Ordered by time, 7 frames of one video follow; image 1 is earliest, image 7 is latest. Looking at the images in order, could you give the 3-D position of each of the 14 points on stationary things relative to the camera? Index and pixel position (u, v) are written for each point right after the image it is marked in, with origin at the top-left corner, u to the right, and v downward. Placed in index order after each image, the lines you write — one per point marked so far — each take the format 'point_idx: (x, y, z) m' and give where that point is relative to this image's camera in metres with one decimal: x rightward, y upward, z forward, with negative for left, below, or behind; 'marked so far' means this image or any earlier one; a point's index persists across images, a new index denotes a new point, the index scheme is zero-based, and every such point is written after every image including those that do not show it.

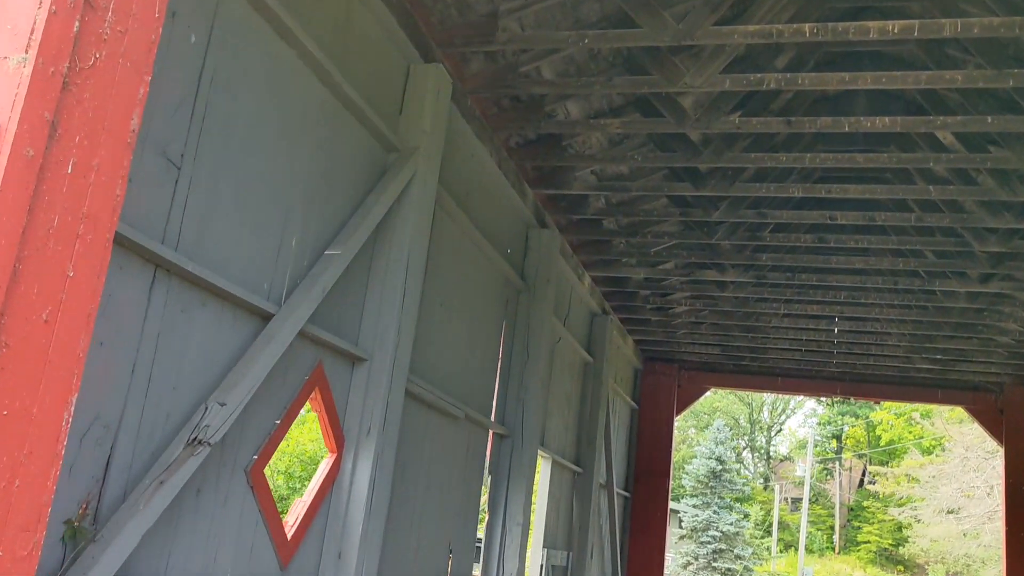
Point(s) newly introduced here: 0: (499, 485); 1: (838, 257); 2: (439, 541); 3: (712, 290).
0: (-0.1, -0.8, +4.8) m
1: (+1.6, +0.2, +5.6) m
2: (-0.3, -0.9, +4.1) m
3: (+1.1, 0.0, +6.4) m
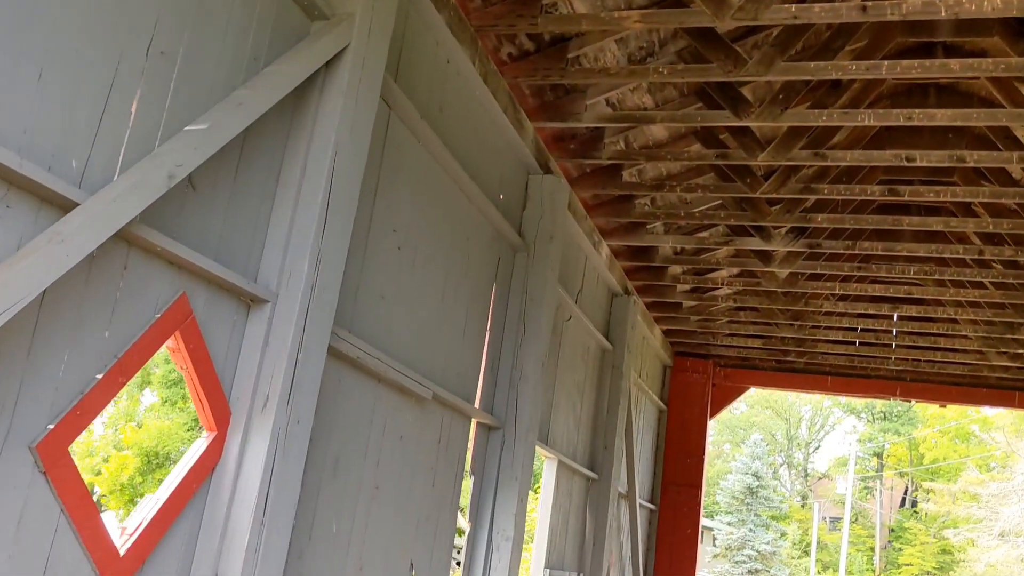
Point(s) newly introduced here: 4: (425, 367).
0: (-0.1, -0.7, +3.9) m
1: (+1.6, +0.3, +4.6) m
2: (-0.3, -0.7, +3.1) m
3: (+1.1, +0.1, +5.4) m
4: (-0.2, -0.2, +3.3) m
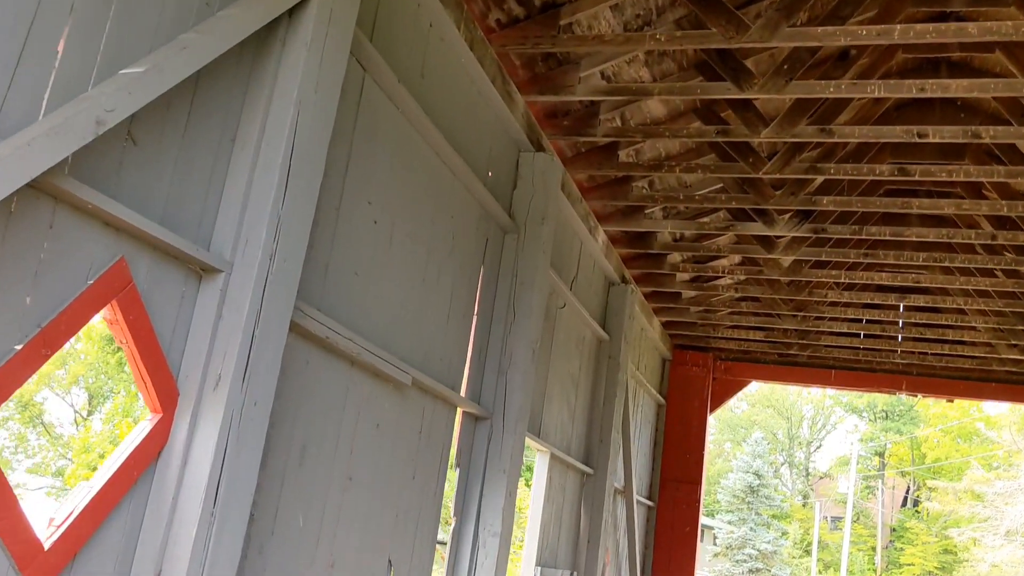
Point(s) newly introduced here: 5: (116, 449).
0: (-0.1, -0.6, +3.6) m
1: (+1.6, +0.3, +4.3) m
2: (-0.4, -0.7, +2.9) m
3: (+1.1, +0.2, +5.2) m
4: (-0.3, -0.2, +3.0) m
5: (-0.7, -0.3, +1.9) m
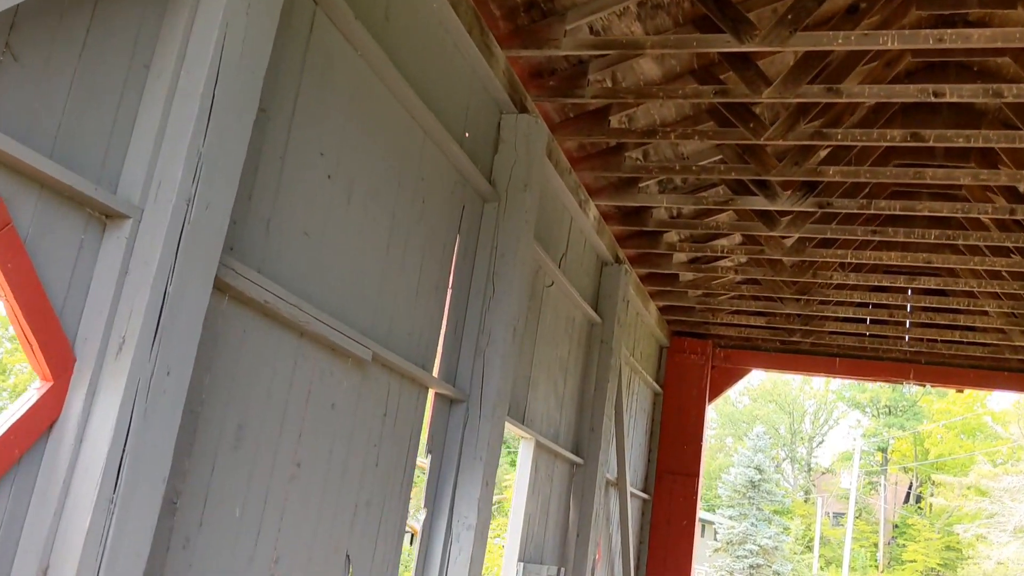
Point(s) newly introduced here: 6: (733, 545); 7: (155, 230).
0: (-0.2, -0.5, +3.3) m
1: (+1.5, +0.4, +4.0) m
2: (-0.4, -0.6, +2.6) m
3: (+1.1, +0.3, +4.9) m
4: (-0.3, -0.1, +2.7) m
5: (-0.7, -0.2, +1.6) m
6: (+3.6, -4.2, +18.7) m
7: (-0.6, +0.1, +1.8) m
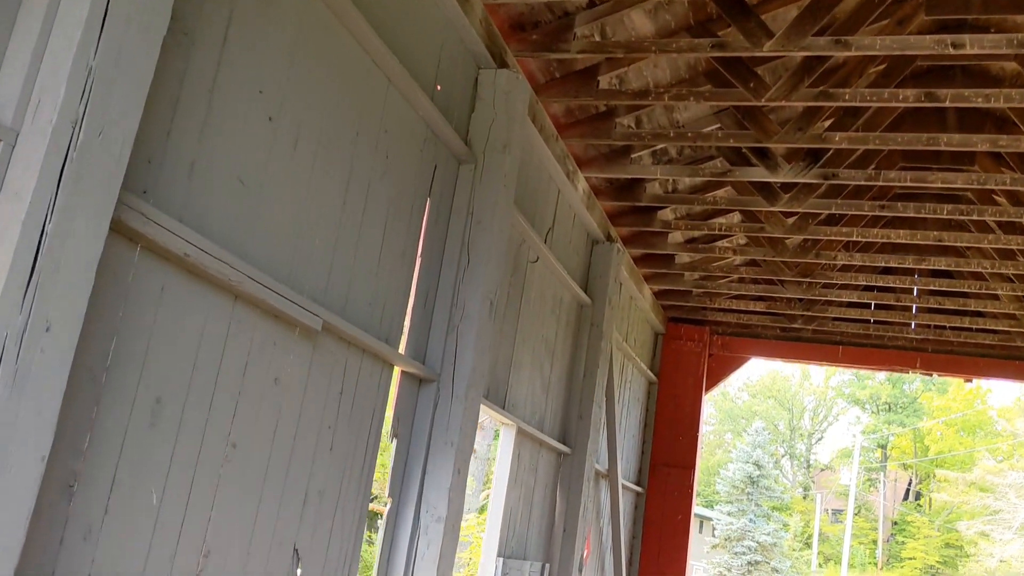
0: (-0.3, -0.5, +3.0) m
1: (+1.4, +0.5, +3.7) m
2: (-0.5, -0.5, +2.3) m
3: (+1.0, +0.3, +4.5) m
4: (-0.4, 0.0, +2.4) m
5: (-0.8, -0.1, +1.3) m
6: (+3.5, -4.1, +18.4) m
7: (-0.6, +0.2, +1.5) m
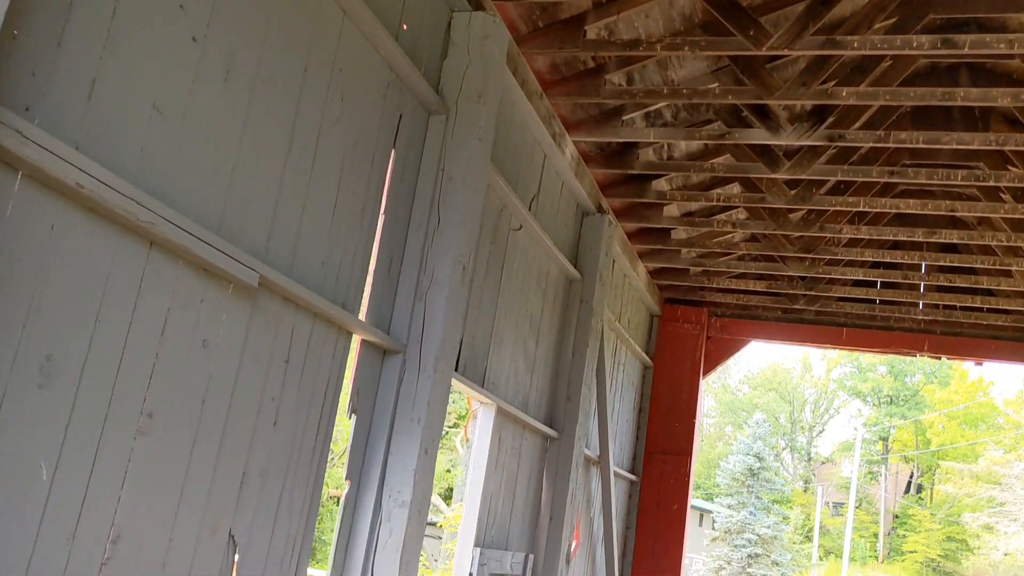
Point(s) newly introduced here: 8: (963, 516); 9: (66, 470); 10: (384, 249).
0: (-0.3, -0.4, +2.8) m
1: (+1.4, +0.6, +3.4) m
2: (-0.6, -0.4, +2.0) m
3: (+0.9, +0.4, +4.3) m
4: (-0.5, +0.1, +2.1) m
5: (-0.9, 0.0, +1.0) m
6: (+3.5, -3.9, +18.1) m
7: (-0.7, +0.3, +1.2) m
8: (+7.1, -3.6, +17.9) m
9: (-0.7, -0.3, +1.7) m
10: (-0.3, +0.1, +2.7) m
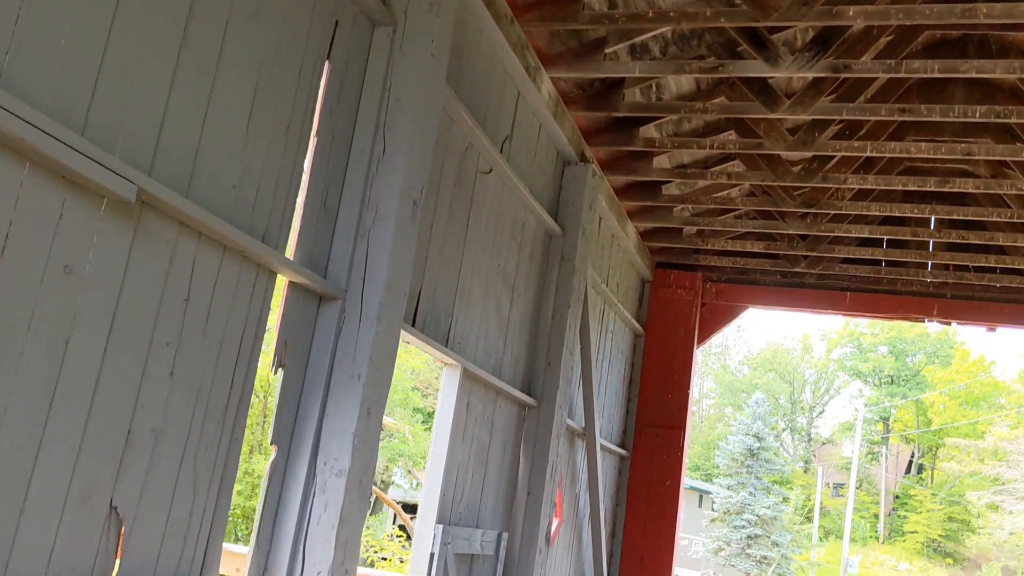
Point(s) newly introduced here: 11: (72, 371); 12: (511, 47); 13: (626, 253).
0: (-0.4, -0.2, +2.4) m
1: (+1.3, +0.7, +3.0) m
2: (-0.7, -0.3, +1.6) m
3: (+0.8, +0.6, +3.9) m
4: (-0.6, +0.2, +1.8) m
5: (-0.9, +0.1, +0.6) m
6: (+3.4, -3.5, +17.8) m
7: (-0.8, +0.4, +0.8) m
8: (+7.0, -3.2, +17.6) m
9: (-0.7, -0.1, +1.3) m
10: (-0.4, +0.2, +2.4) m
11: (-0.6, -0.1, +1.7) m
12: (0.0, +0.7, +3.3) m
13: (+0.6, +0.2, +5.5) m
